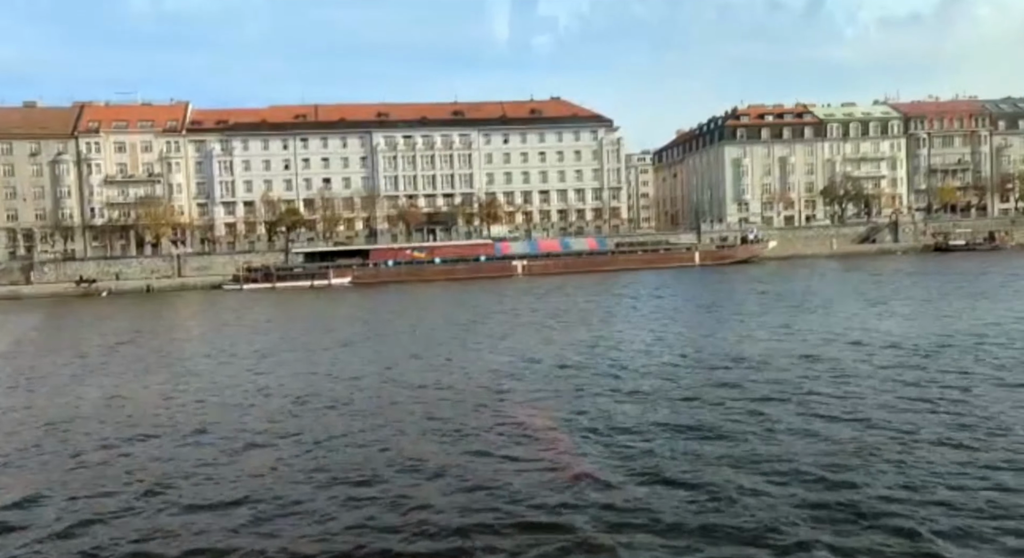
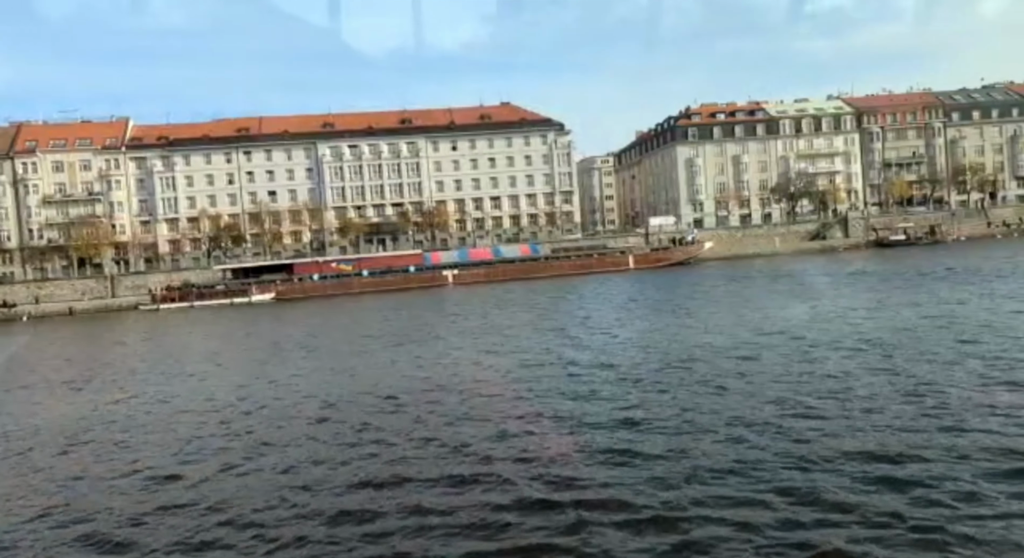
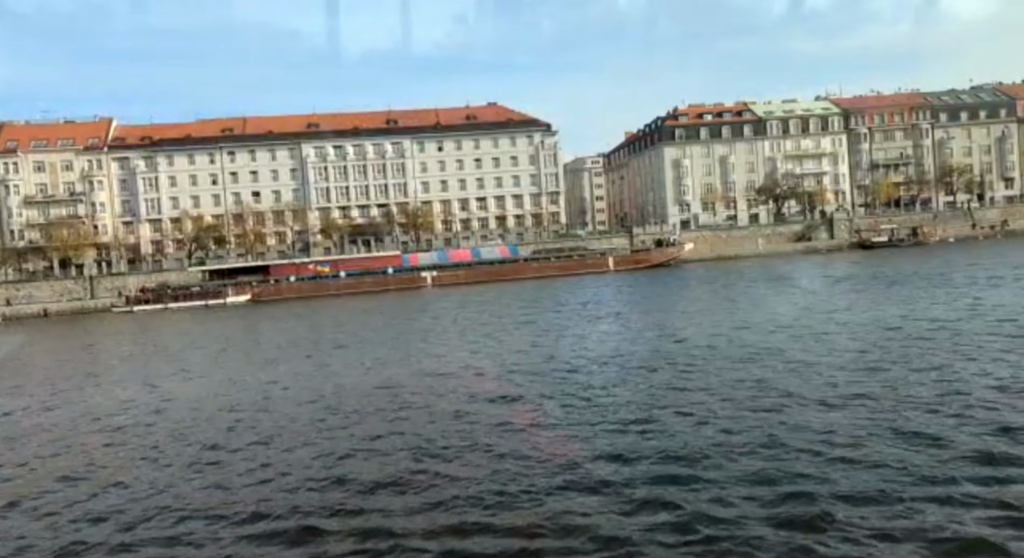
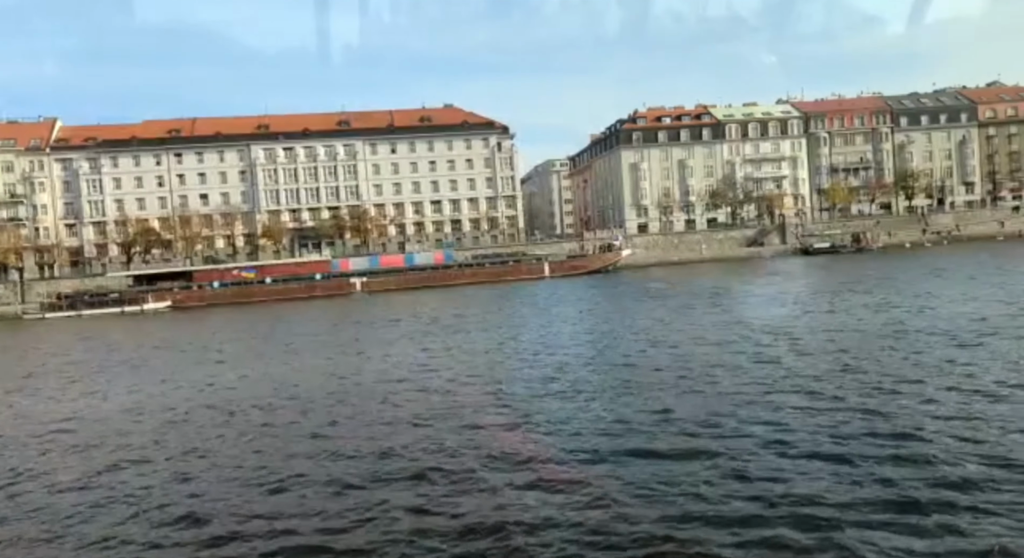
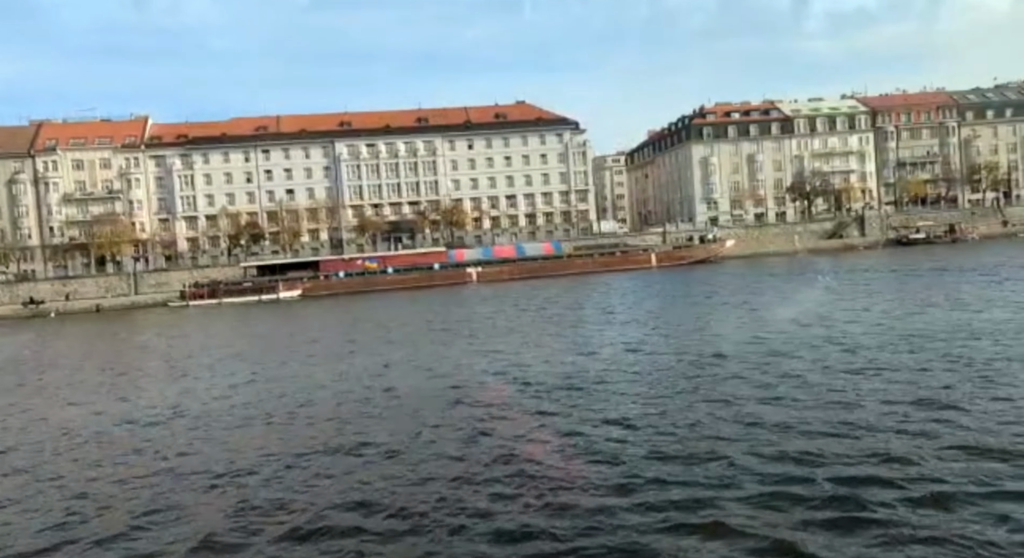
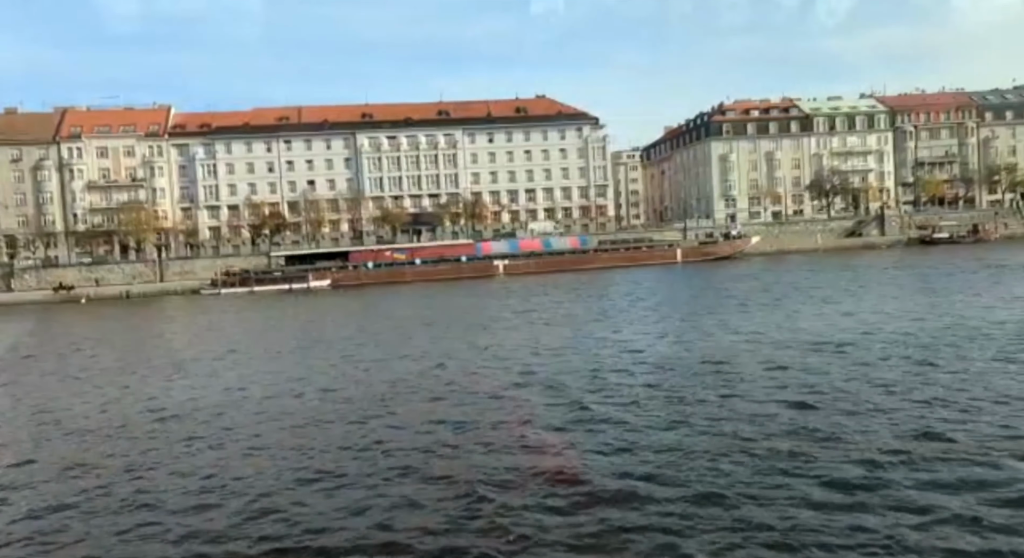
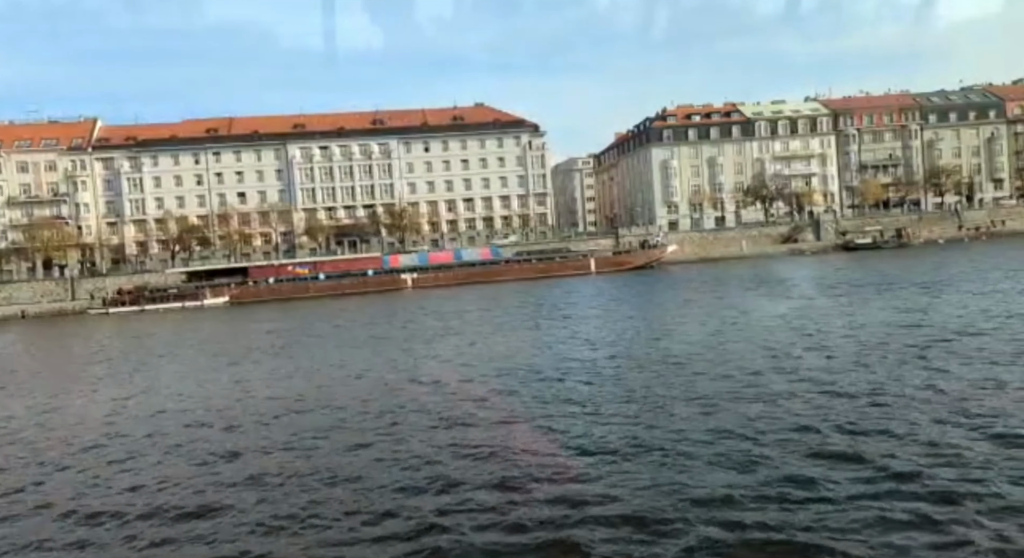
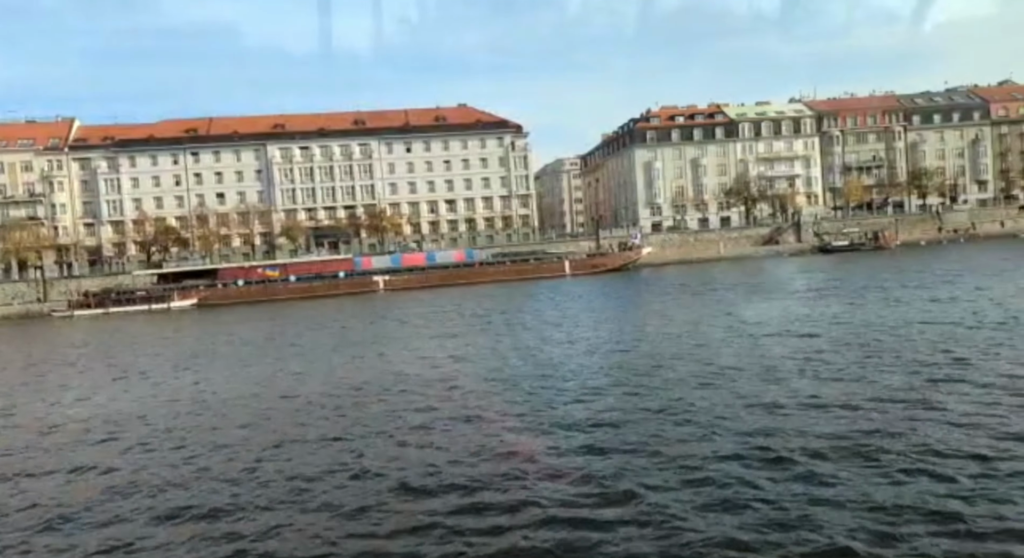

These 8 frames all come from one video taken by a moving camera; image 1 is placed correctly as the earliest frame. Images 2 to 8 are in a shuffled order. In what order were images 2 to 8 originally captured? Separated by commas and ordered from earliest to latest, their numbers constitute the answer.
6, 5, 2, 3, 7, 8, 4
